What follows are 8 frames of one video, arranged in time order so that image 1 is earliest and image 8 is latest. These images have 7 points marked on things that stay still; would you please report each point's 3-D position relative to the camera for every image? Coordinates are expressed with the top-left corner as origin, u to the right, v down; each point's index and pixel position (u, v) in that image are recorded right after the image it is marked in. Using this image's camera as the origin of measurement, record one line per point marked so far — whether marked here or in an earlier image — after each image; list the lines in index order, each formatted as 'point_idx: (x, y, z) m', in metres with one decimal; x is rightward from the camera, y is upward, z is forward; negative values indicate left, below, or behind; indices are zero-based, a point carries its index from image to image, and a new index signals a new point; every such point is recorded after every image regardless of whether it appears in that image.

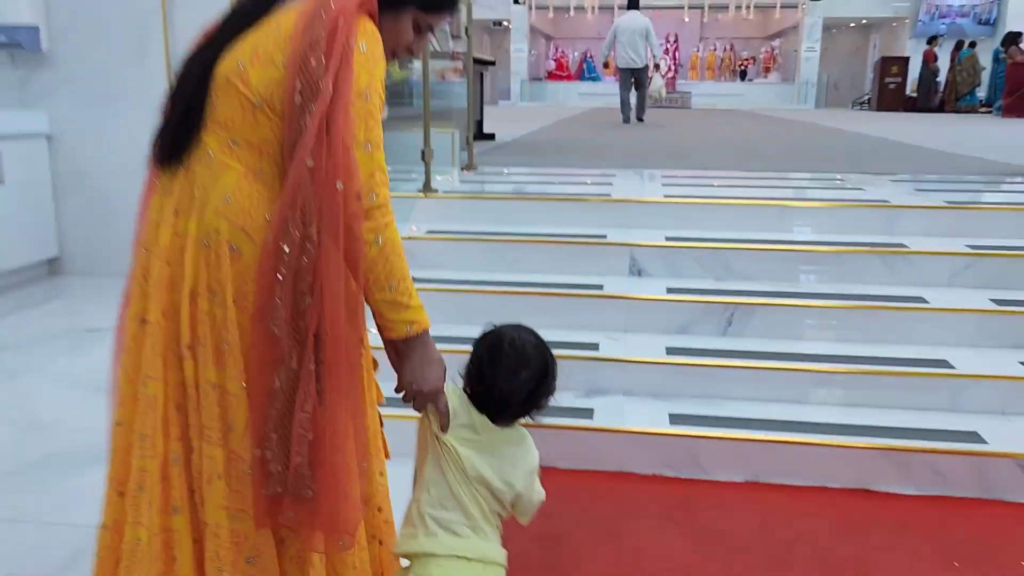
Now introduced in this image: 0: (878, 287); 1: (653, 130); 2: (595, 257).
0: (+1.4, 0.0, +3.1) m
1: (+1.6, +1.8, +9.4) m
2: (+0.3, +0.1, +3.3) m
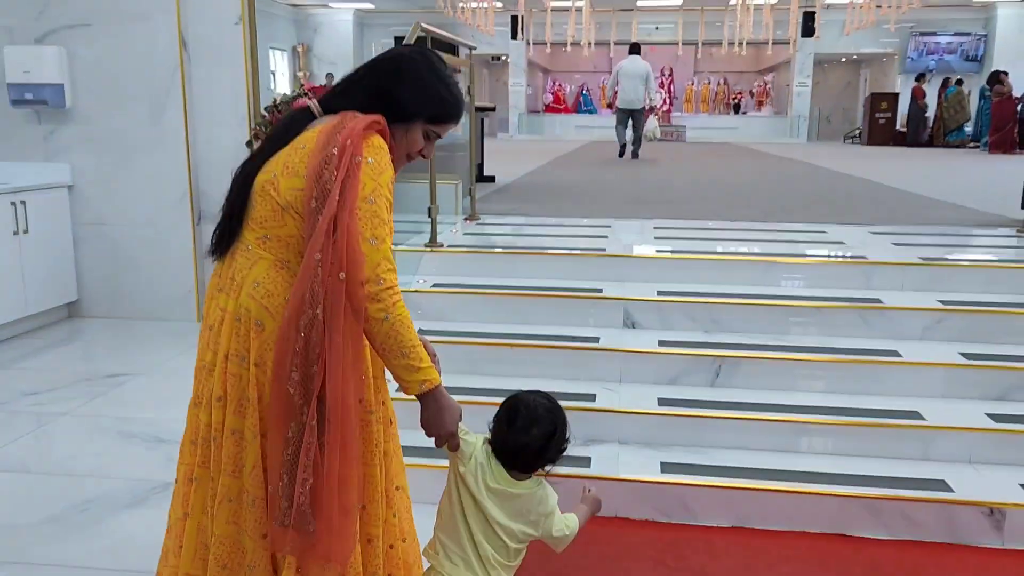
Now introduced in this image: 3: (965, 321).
0: (+1.4, -0.2, +3.3) m
1: (+1.6, +1.4, +9.7) m
2: (+0.3, -0.1, +3.5) m
3: (+1.8, -0.1, +3.3) m
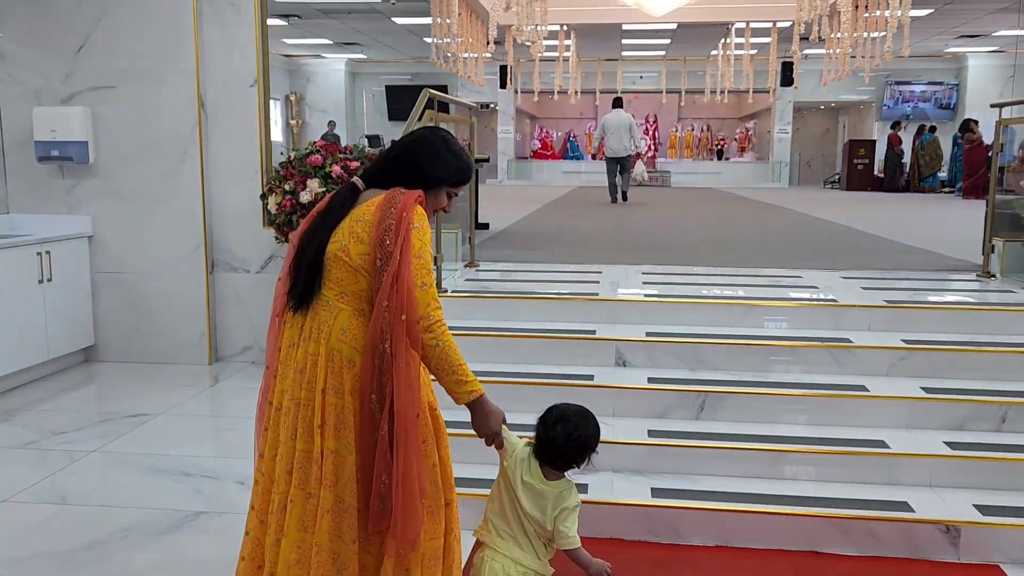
0: (+1.4, -0.4, +3.6) m
1: (+1.5, +0.9, +10.1) m
2: (+0.3, -0.3, +3.8) m
3: (+1.8, -0.3, +3.6) m
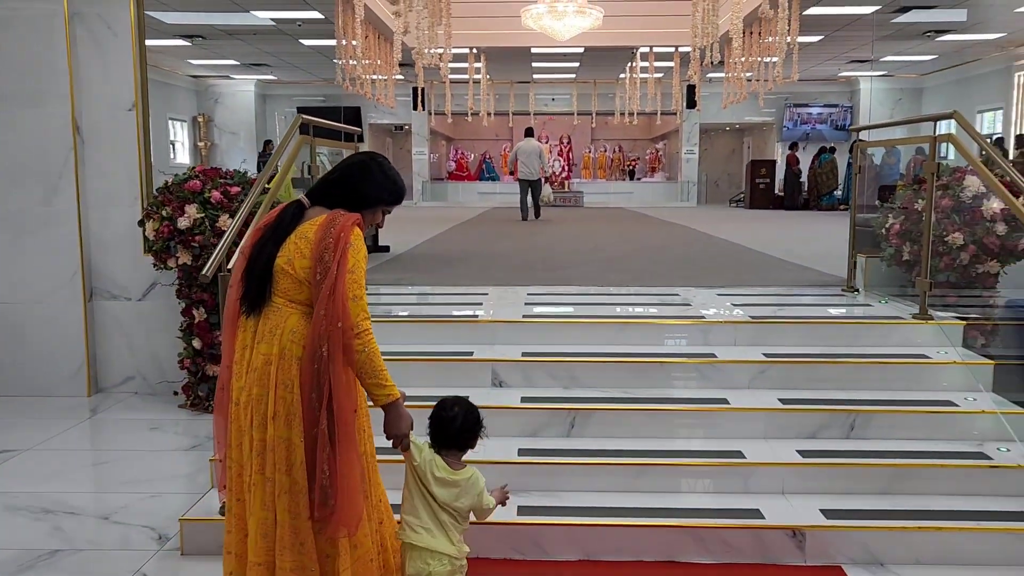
0: (+0.8, -0.5, +3.8) m
1: (+0.3, +0.7, +10.3) m
2: (-0.2, -0.4, +3.8) m
3: (+1.2, -0.4, +3.8) m
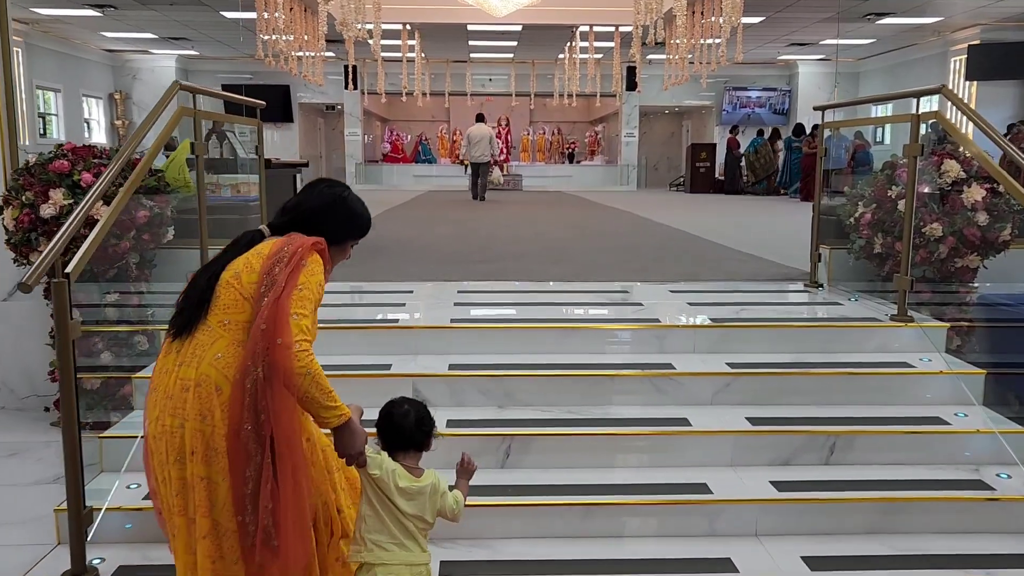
0: (+0.5, -0.5, +3.2) m
1: (-0.4, +0.8, +9.7) m
2: (-0.5, -0.4, +3.2) m
3: (+0.9, -0.4, +3.3) m
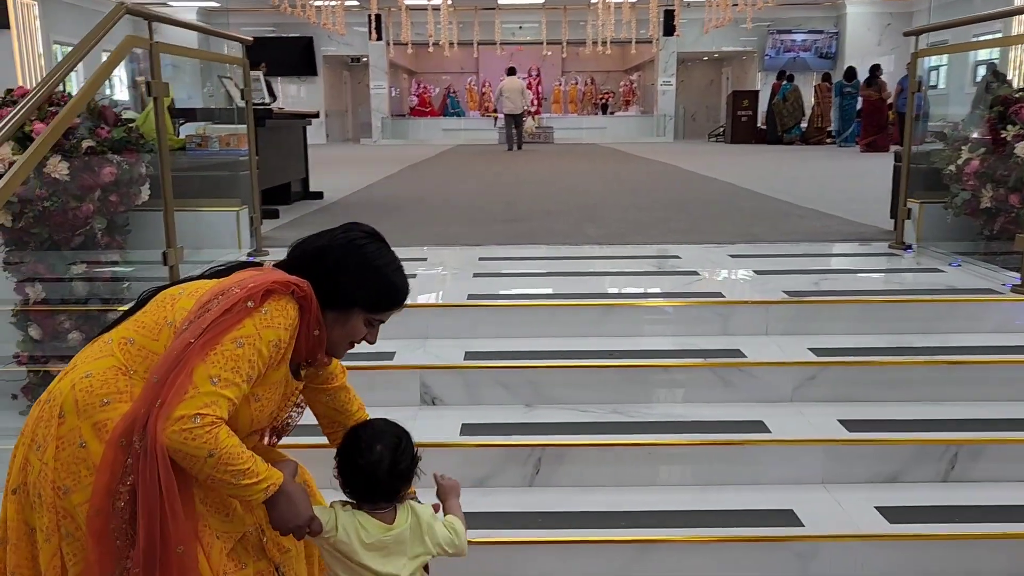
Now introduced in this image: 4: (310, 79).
0: (+0.6, -0.4, +2.6) m
1: (-0.1, +1.2, +9.0) m
2: (-0.4, -0.3, +2.6) m
3: (+1.0, -0.3, +2.6) m
4: (-4.2, +4.3, +17.2) m
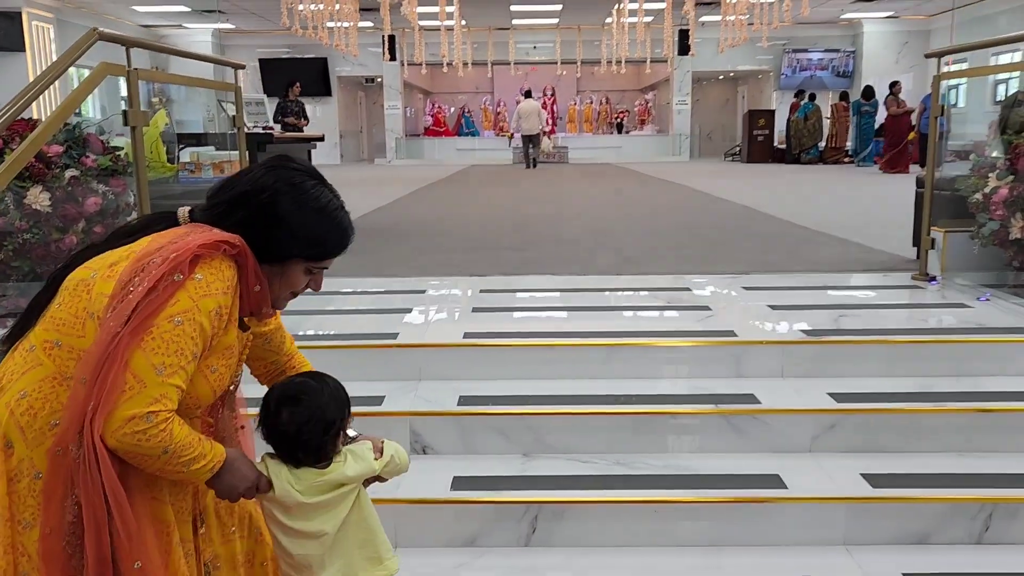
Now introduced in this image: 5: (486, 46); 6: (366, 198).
0: (+0.6, -0.5, +2.4) m
1: (0.0, +1.0, +8.8) m
2: (-0.4, -0.4, +2.5) m
3: (+1.0, -0.4, +2.4) m
4: (-3.9, +3.9, +17.2) m
5: (-0.6, +5.6, +19.1) m
6: (-1.6, +1.0, +9.0) m
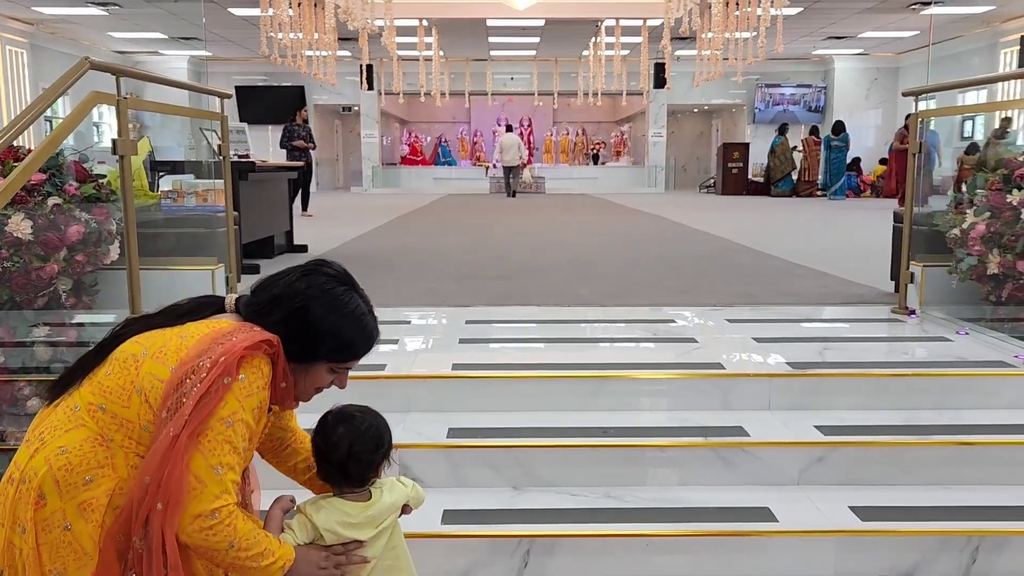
0: (+0.6, -0.6, +2.4) m
1: (-0.2, +0.7, +8.9) m
2: (-0.5, -0.5, +2.4) m
3: (+1.0, -0.5, +2.4) m
4: (-4.4, +3.3, +17.2) m
5: (-1.1, +4.9, +19.3) m
6: (-1.8, +0.6, +9.0) m
